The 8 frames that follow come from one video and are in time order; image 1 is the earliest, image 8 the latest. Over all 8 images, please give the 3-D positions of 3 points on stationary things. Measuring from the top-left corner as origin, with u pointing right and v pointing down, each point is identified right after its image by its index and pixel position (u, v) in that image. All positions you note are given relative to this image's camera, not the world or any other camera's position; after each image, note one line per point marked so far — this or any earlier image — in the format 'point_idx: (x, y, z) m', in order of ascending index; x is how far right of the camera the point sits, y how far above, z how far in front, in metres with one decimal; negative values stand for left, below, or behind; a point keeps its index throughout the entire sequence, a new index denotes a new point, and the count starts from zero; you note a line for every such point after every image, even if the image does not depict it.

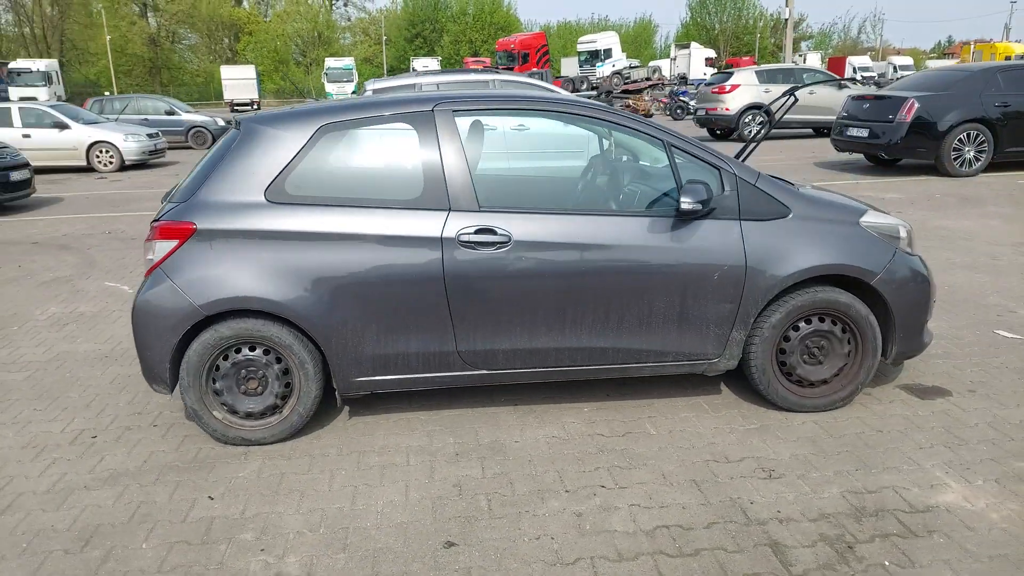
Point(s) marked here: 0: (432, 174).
0: (-0.4, +0.6, +3.6) m
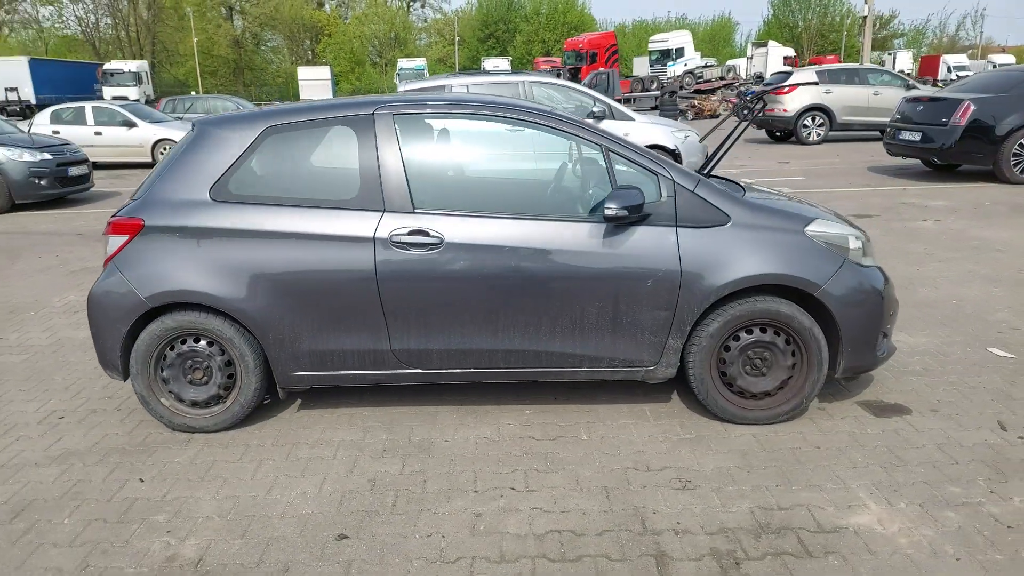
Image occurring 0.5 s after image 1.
0: (-0.7, +0.6, +3.7) m
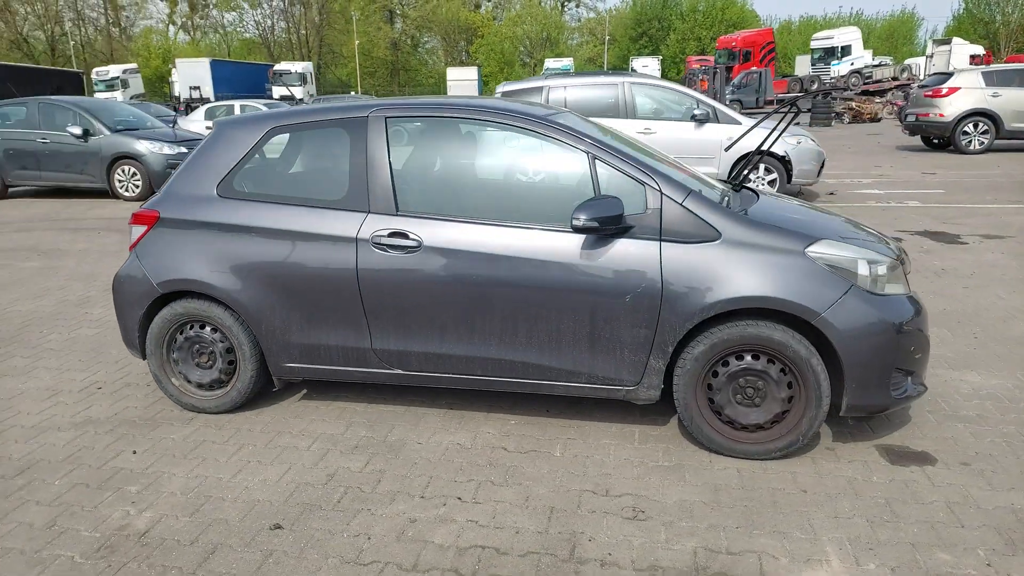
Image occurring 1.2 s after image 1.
0: (-0.8, +0.6, +3.8) m
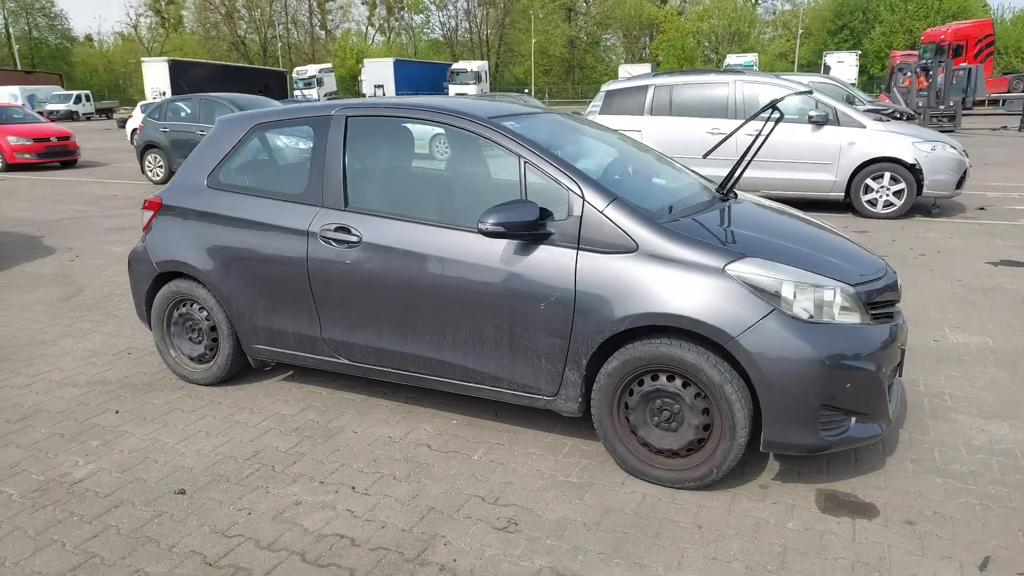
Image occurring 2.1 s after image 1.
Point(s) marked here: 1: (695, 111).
0: (-1.1, +0.6, +4.0) m
1: (+2.8, +2.7, +11.1) m
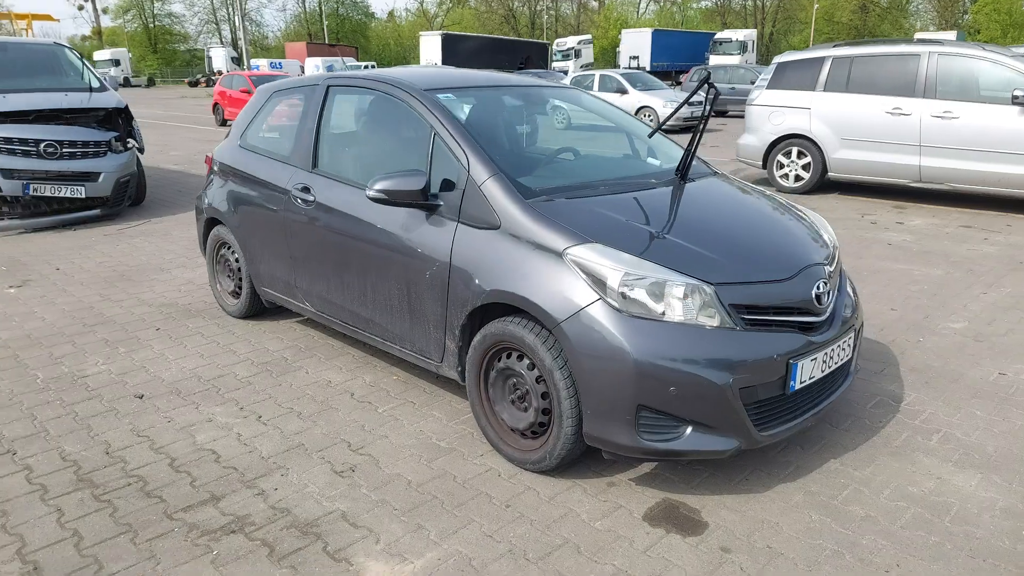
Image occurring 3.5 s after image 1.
0: (-1.3, +0.9, +4.4) m
1: (+4.9, +2.7, +9.8) m
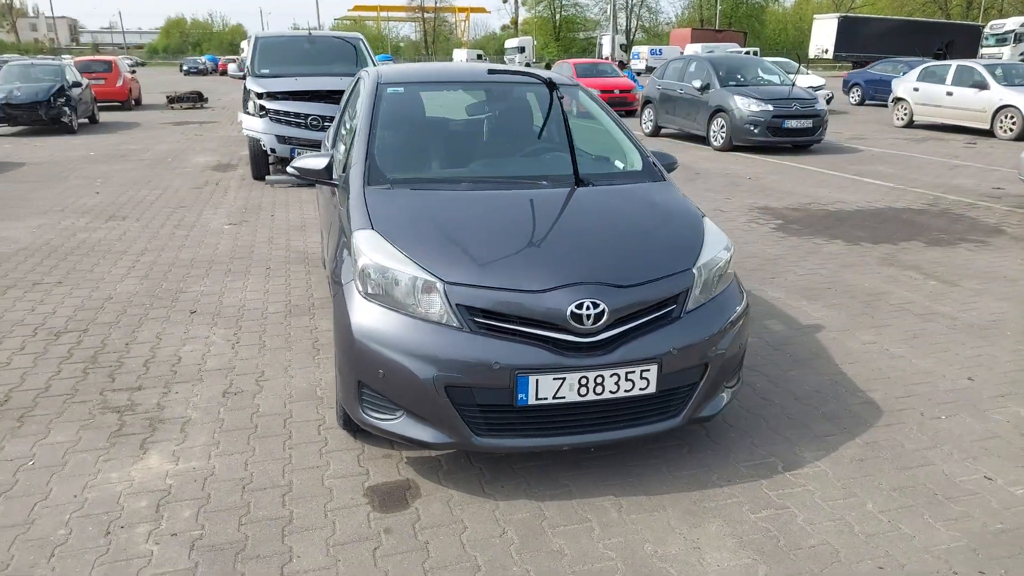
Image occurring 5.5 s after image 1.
0: (-1.2, +1.2, +5.2) m
1: (+6.9, +1.9, +7.0) m
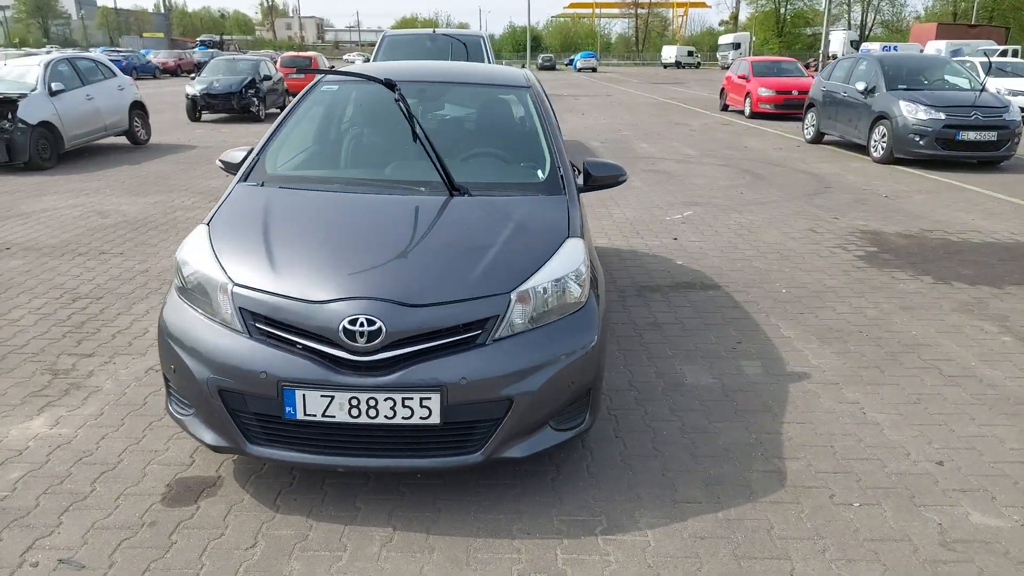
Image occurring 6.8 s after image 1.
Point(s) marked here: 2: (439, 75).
0: (-1.4, +1.2, +5.4) m
1: (+7.0, +1.2, +4.9) m
2: (-0.4, +1.3, +4.5) m
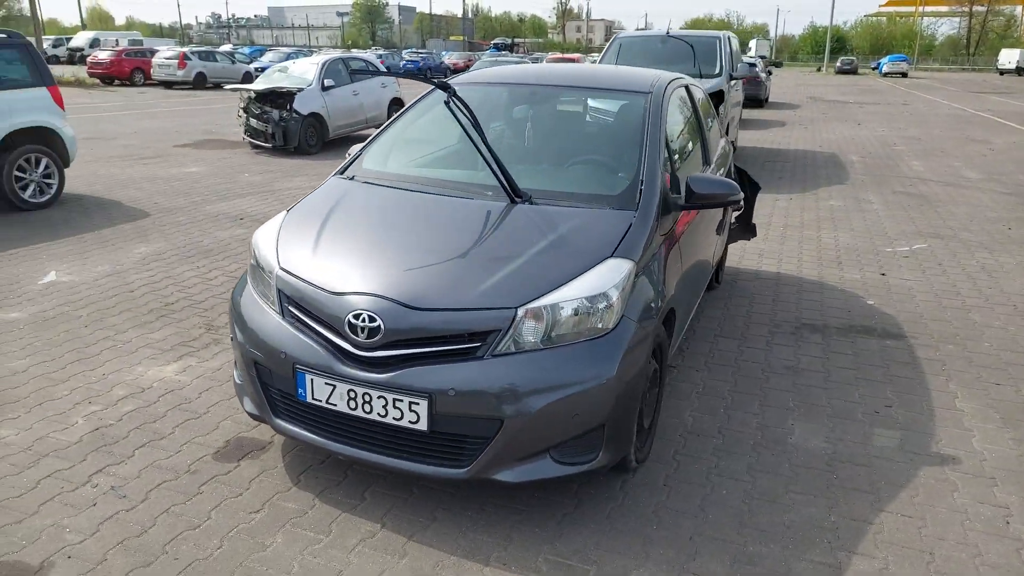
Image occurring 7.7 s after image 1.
0: (-0.2, +1.3, +5.5) m
1: (+7.3, +0.2, +2.2) m
2: (+0.4, +1.2, +4.4) m
